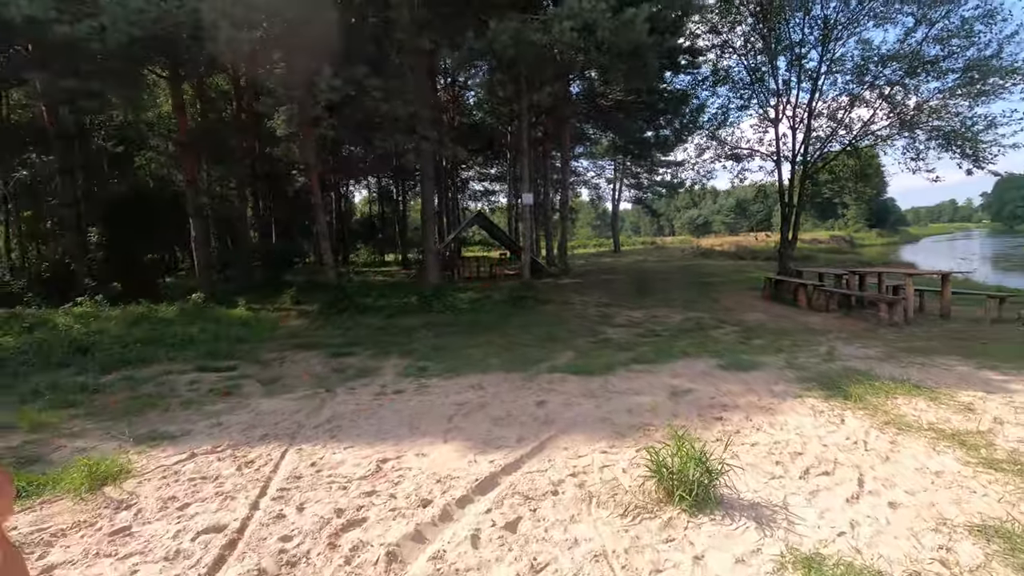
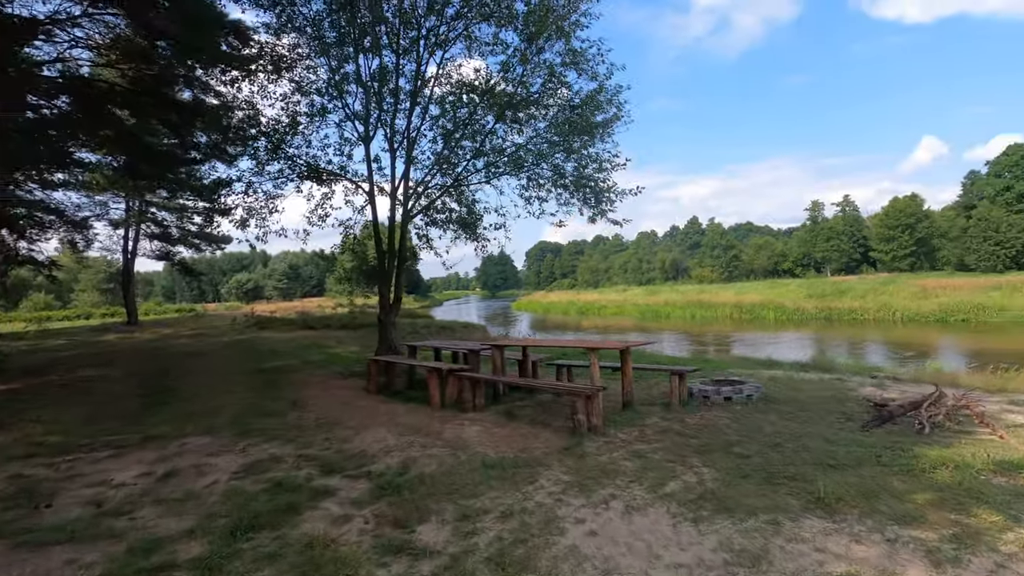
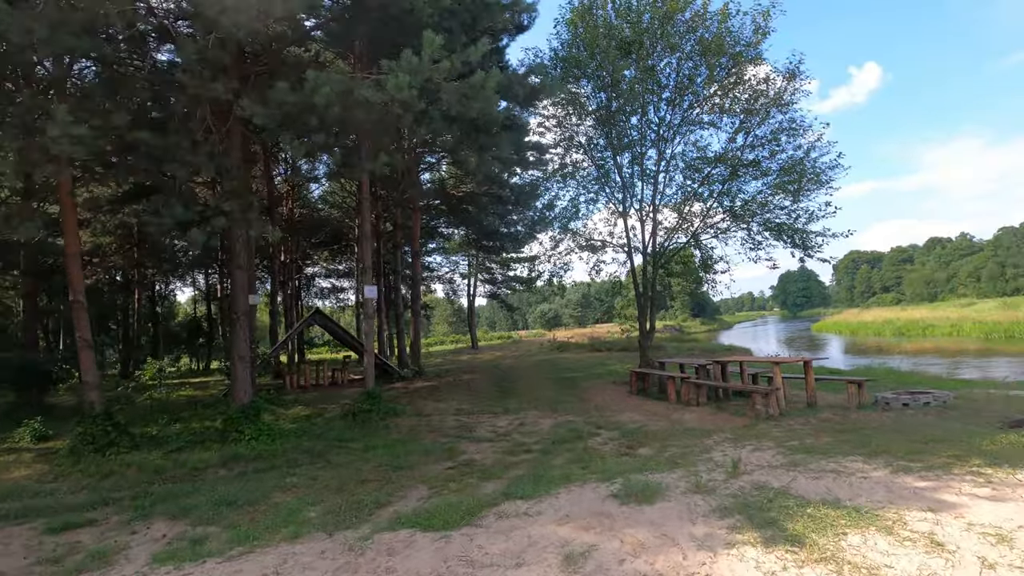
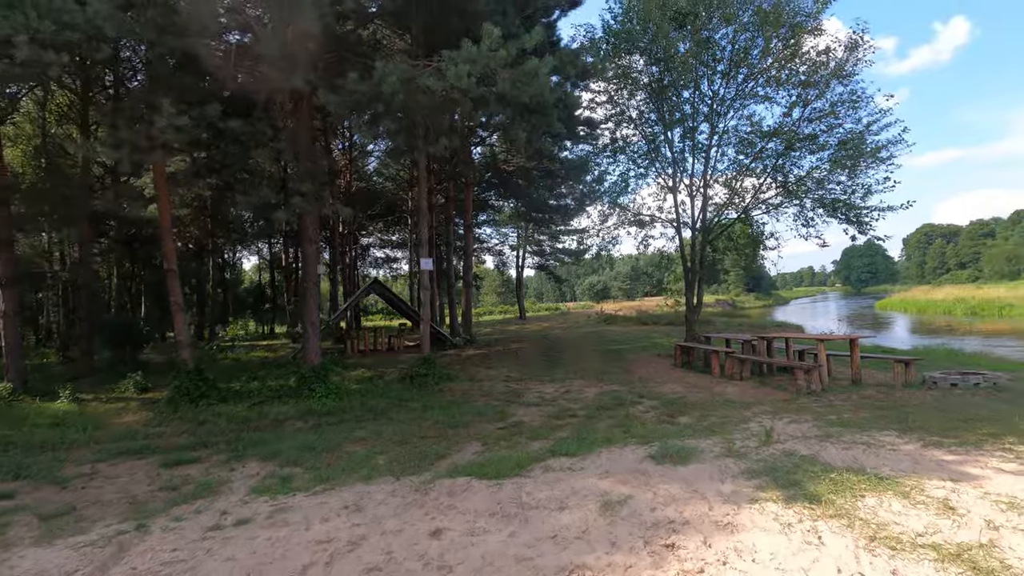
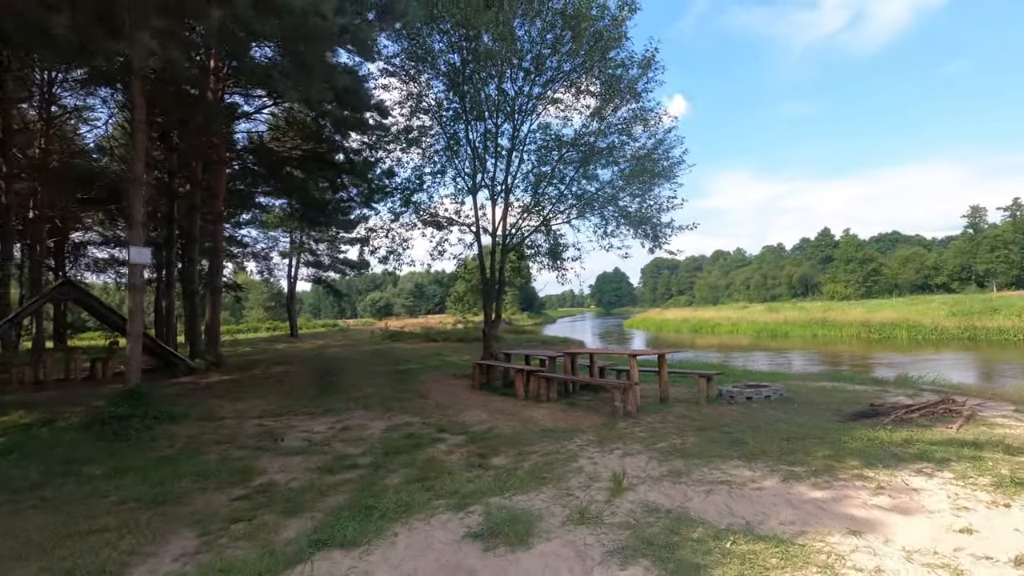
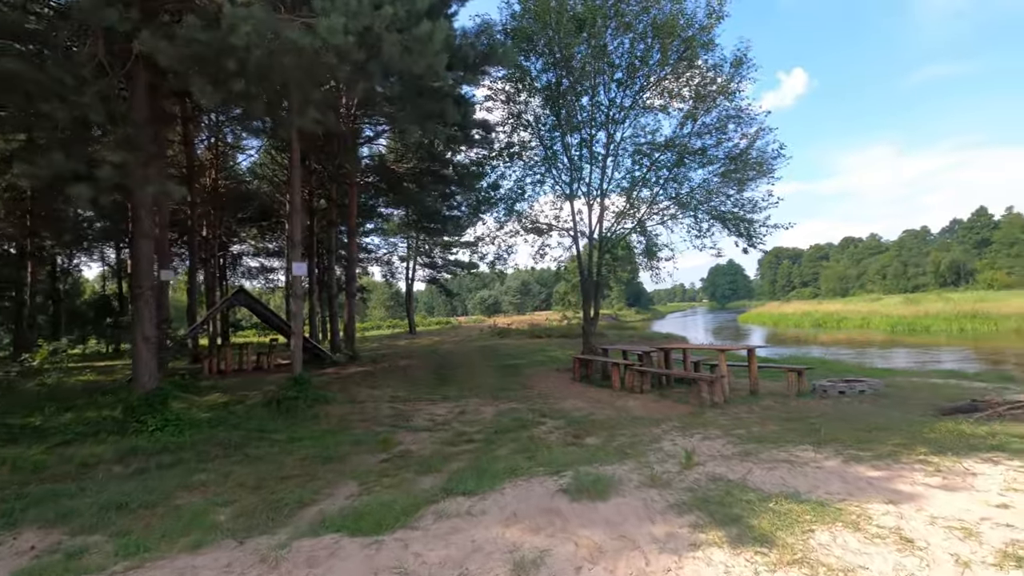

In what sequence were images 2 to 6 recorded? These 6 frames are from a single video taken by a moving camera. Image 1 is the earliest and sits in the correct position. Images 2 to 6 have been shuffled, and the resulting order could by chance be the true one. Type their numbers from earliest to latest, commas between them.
4, 3, 6, 5, 2
